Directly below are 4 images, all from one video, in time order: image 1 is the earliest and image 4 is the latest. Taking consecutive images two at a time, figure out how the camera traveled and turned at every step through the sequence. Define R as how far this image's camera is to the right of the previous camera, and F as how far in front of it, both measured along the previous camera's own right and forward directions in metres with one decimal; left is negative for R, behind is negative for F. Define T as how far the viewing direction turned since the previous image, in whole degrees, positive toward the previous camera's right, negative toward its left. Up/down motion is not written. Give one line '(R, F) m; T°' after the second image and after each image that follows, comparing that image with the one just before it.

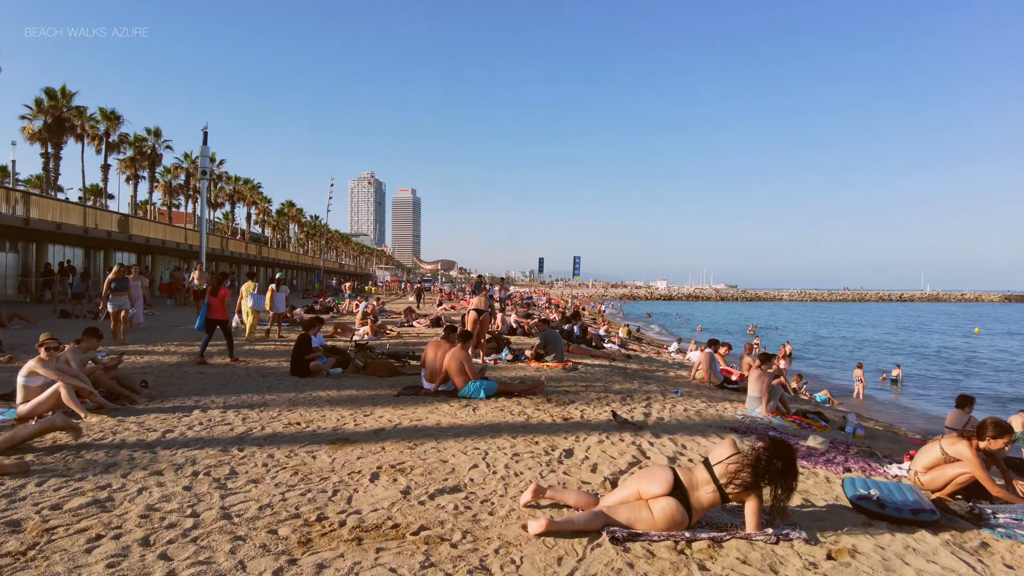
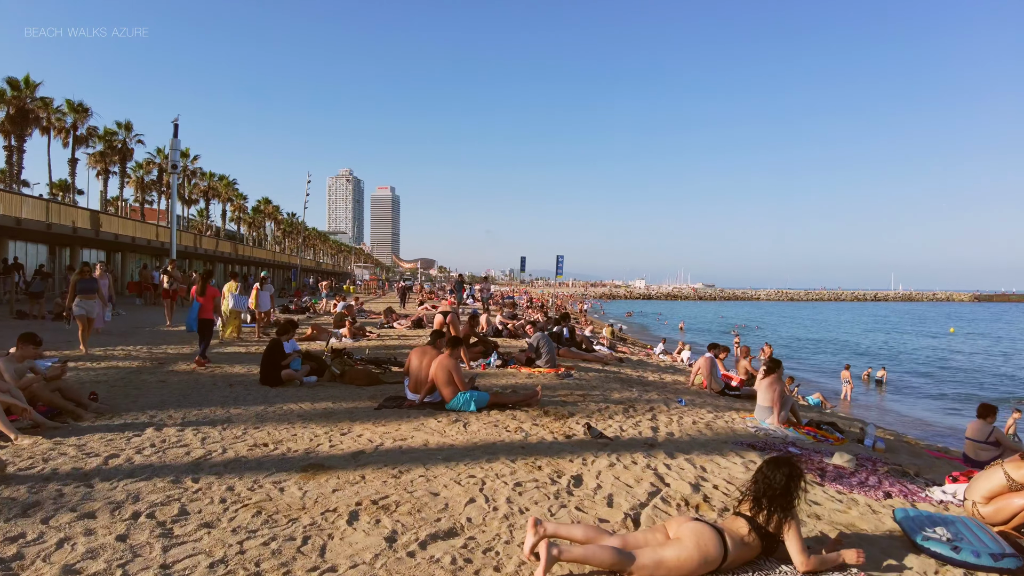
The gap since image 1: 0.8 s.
(-0.2, +0.7) m; +2°
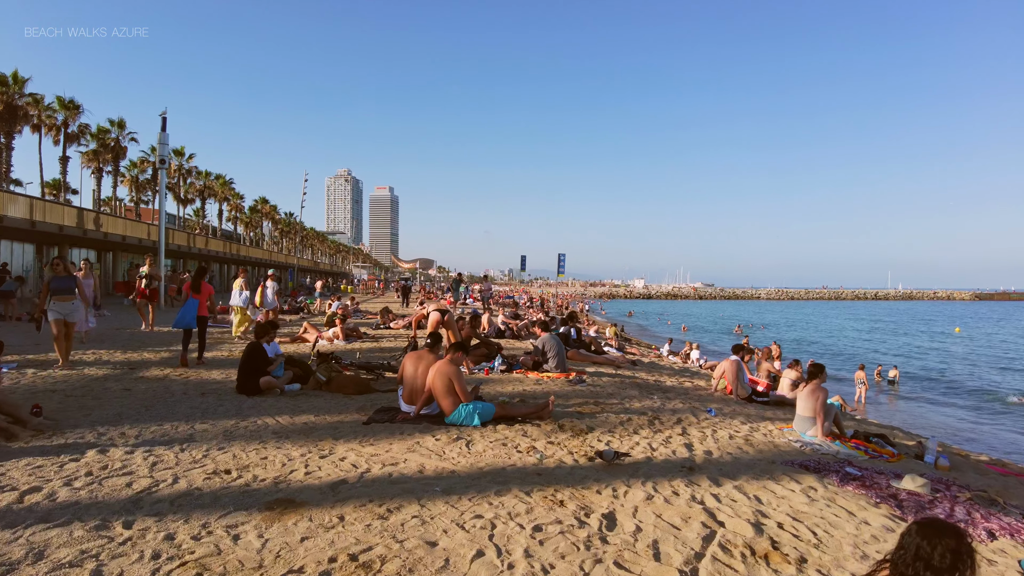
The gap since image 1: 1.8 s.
(-0.1, +1.0) m; 0°
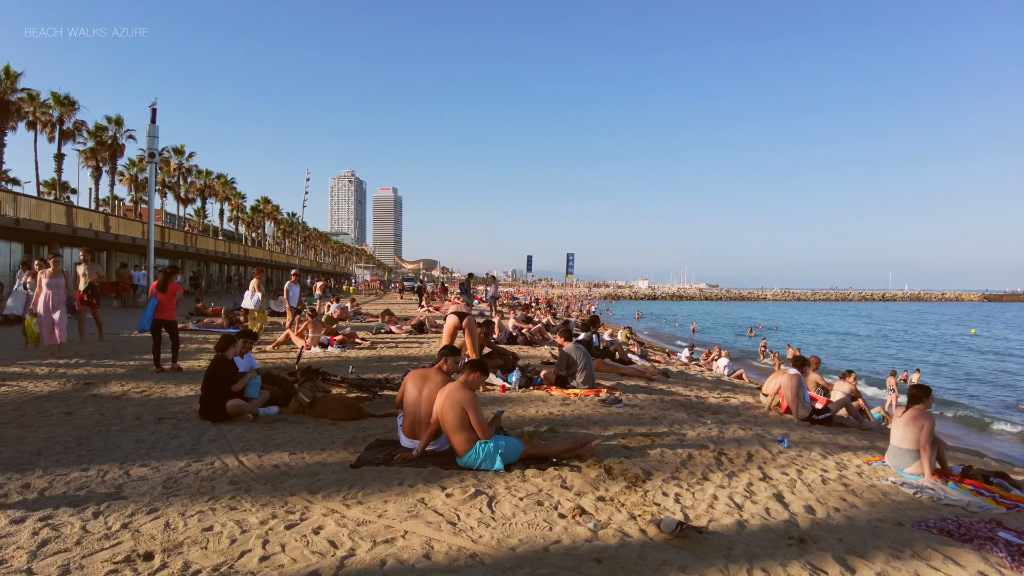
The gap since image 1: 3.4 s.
(-0.2, +1.4) m; 0°
